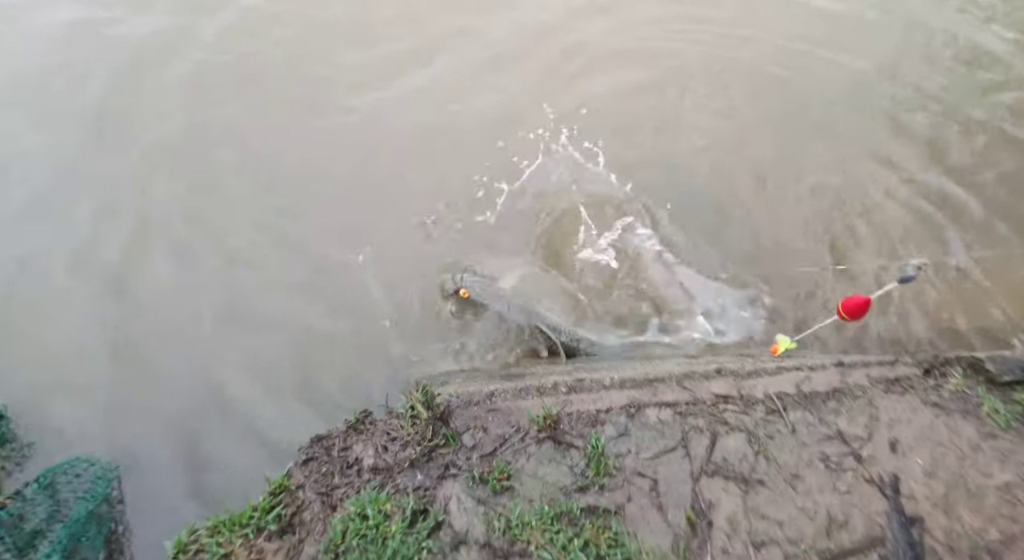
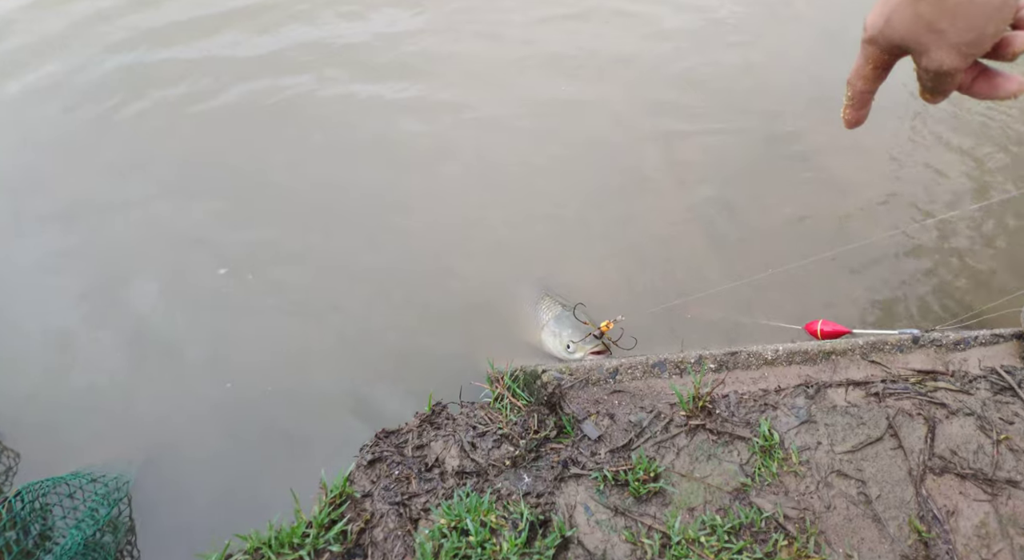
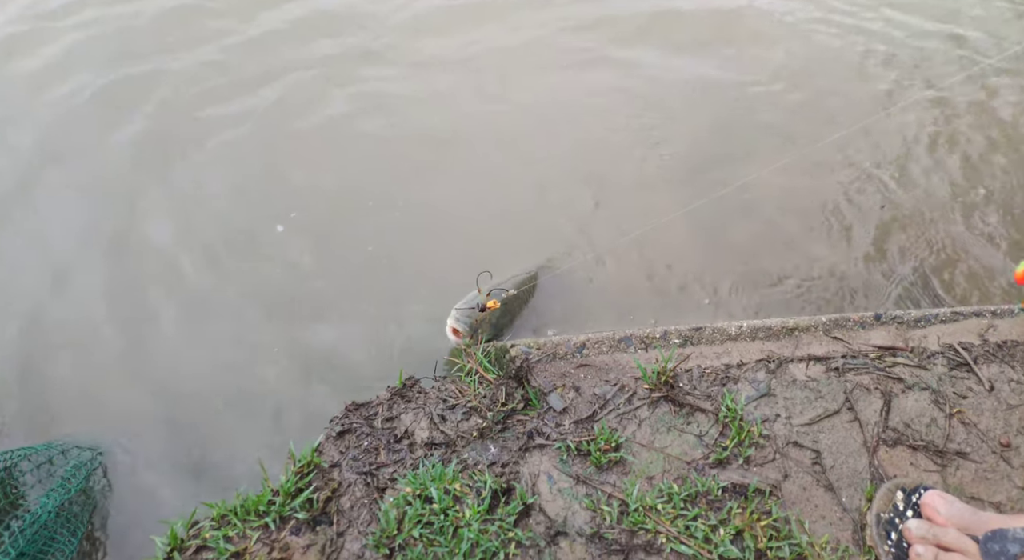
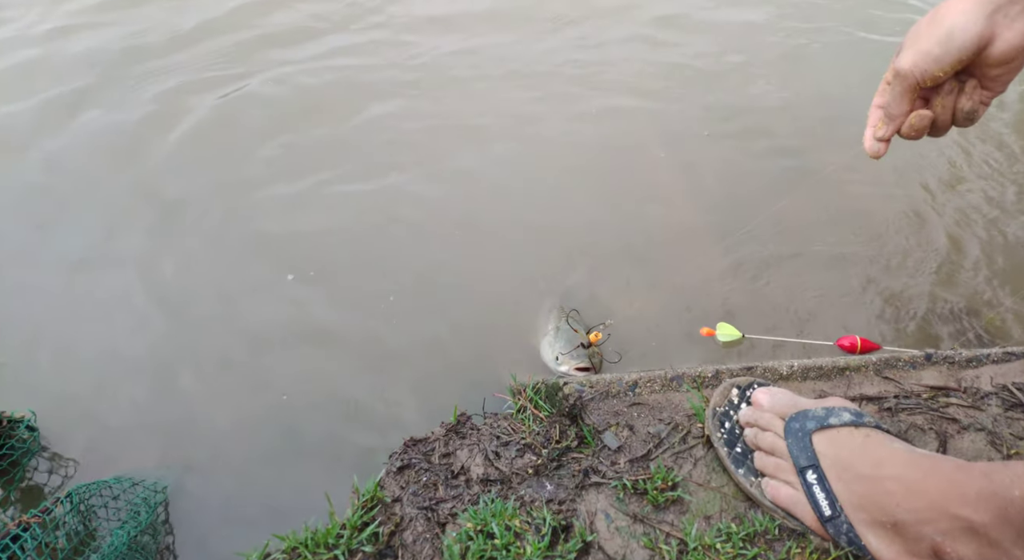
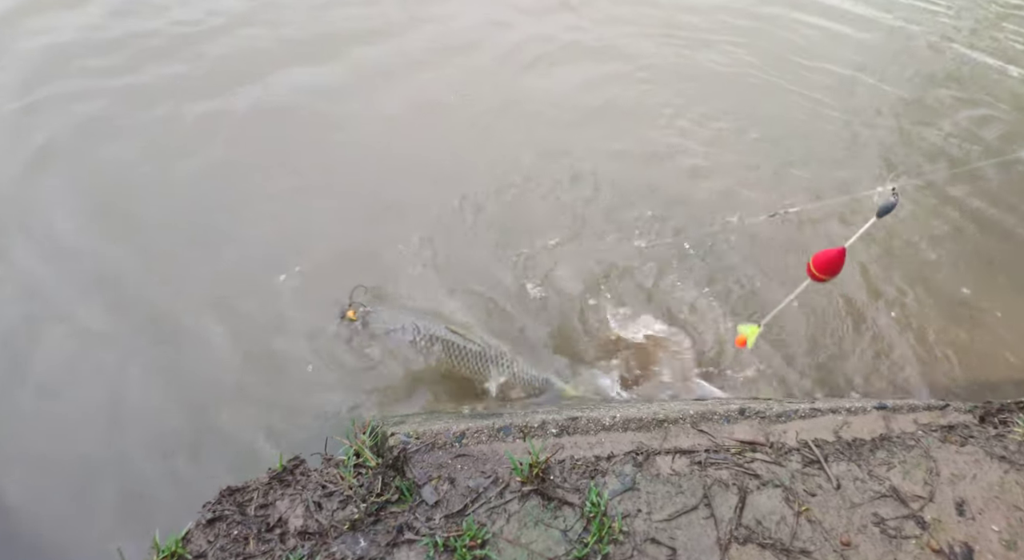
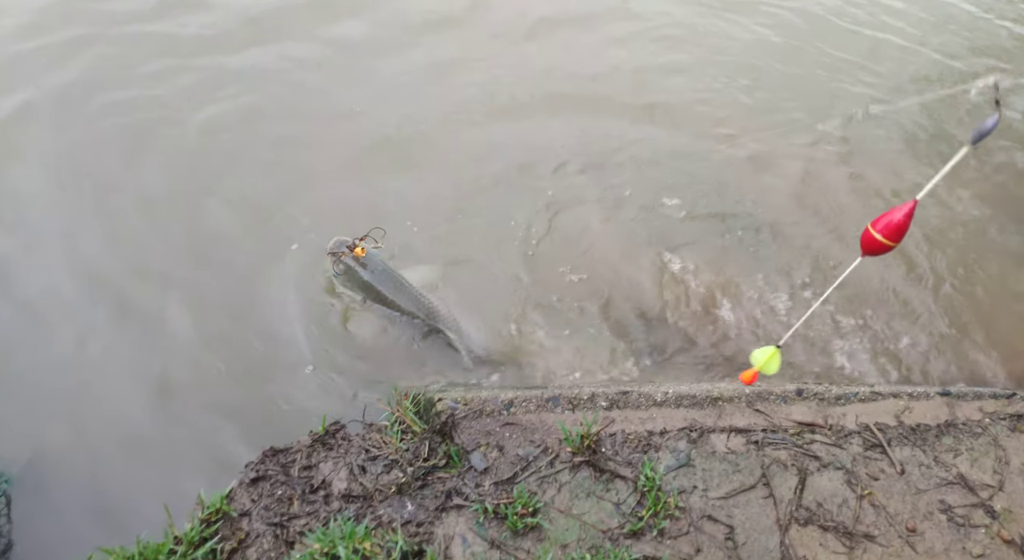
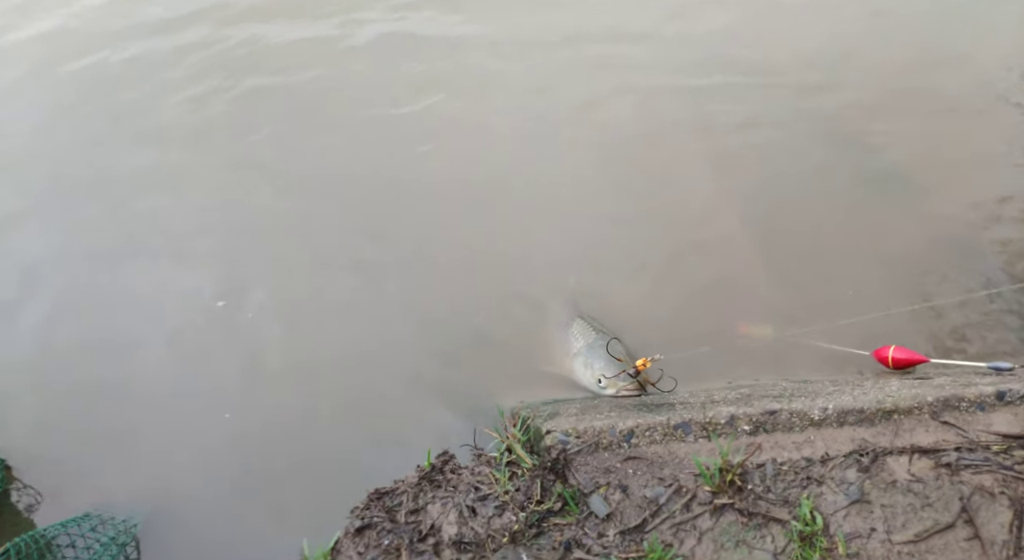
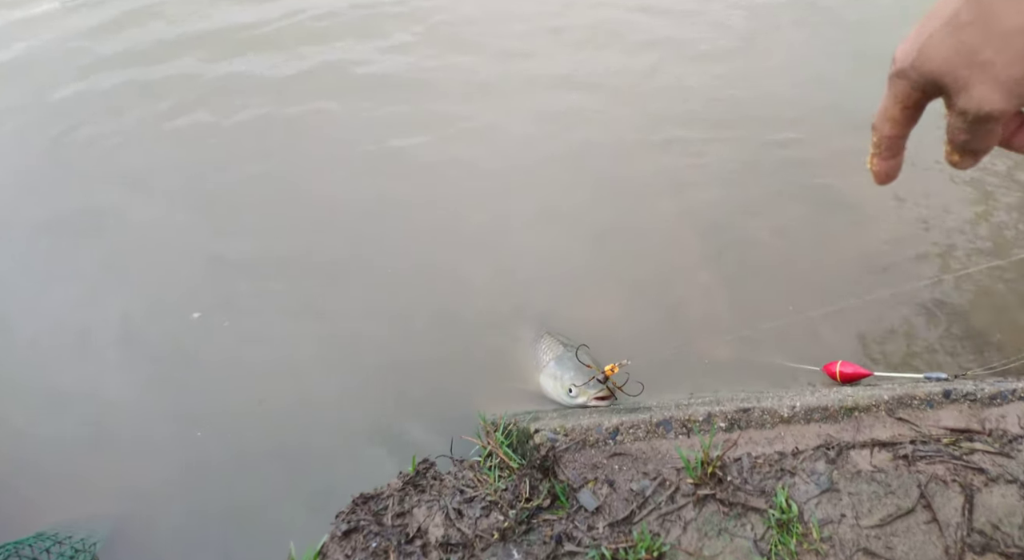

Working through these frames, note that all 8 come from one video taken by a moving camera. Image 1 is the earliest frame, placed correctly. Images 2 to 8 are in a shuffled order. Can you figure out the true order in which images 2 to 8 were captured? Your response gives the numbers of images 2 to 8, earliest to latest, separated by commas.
5, 6, 3, 4, 2, 8, 7
